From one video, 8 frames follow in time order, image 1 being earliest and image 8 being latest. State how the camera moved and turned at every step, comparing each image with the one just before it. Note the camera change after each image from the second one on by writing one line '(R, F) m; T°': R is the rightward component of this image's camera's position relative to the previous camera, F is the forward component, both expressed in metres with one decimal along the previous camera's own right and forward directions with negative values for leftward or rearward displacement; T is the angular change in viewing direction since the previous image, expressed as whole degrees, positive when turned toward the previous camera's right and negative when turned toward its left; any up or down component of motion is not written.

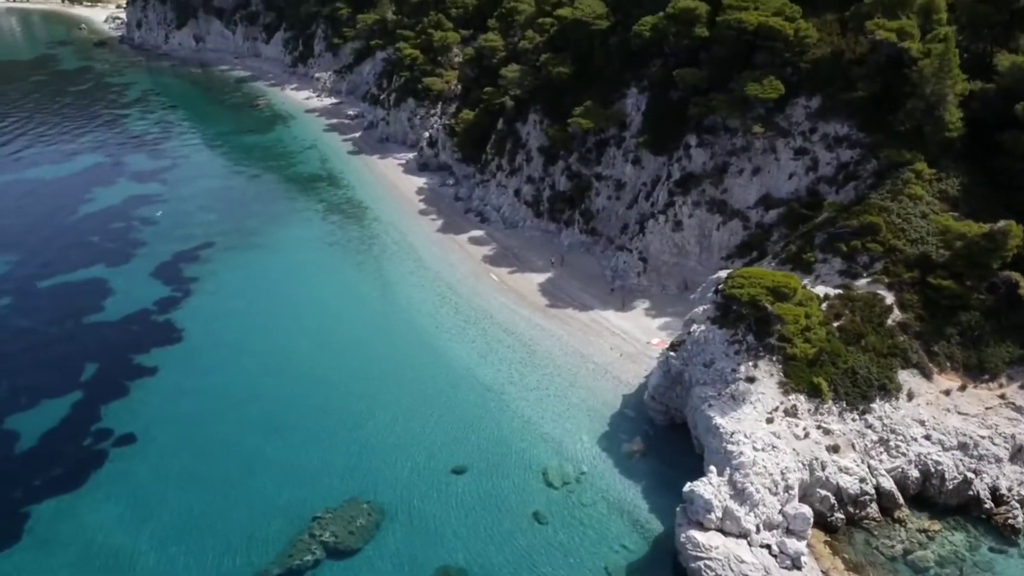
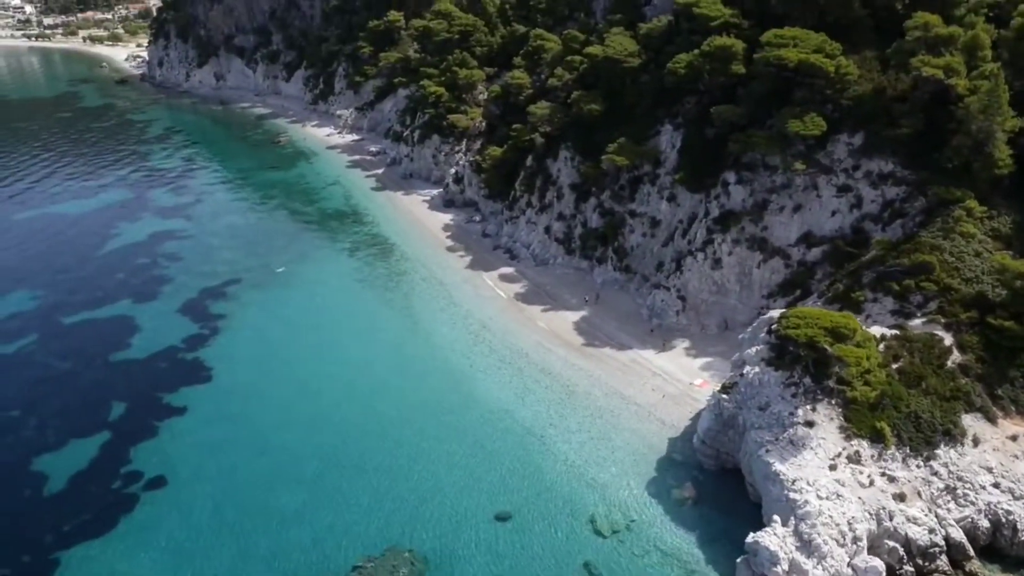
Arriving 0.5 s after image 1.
(-1.4, +0.7) m; -1°
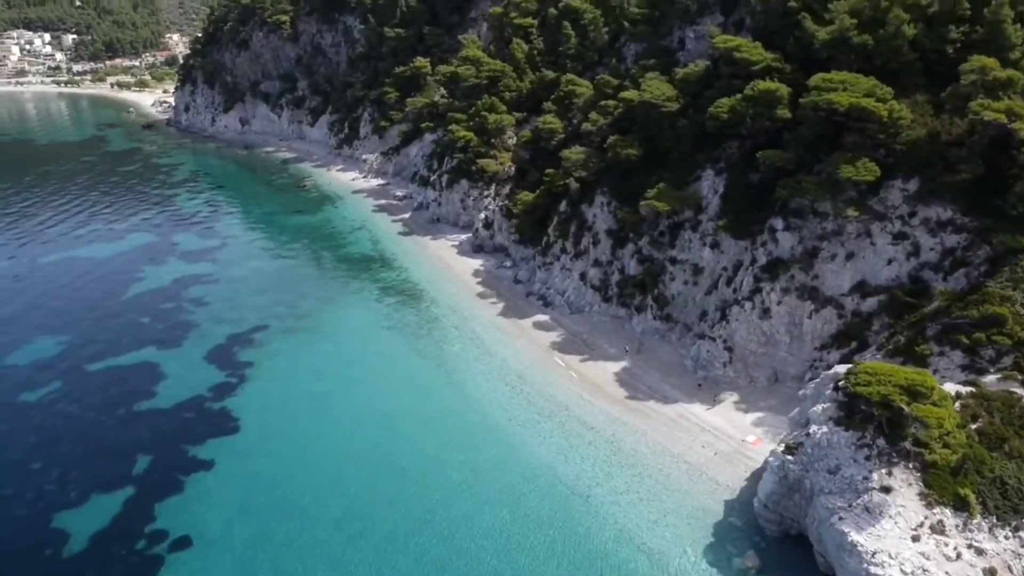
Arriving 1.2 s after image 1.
(-1.2, +1.3) m; -1°
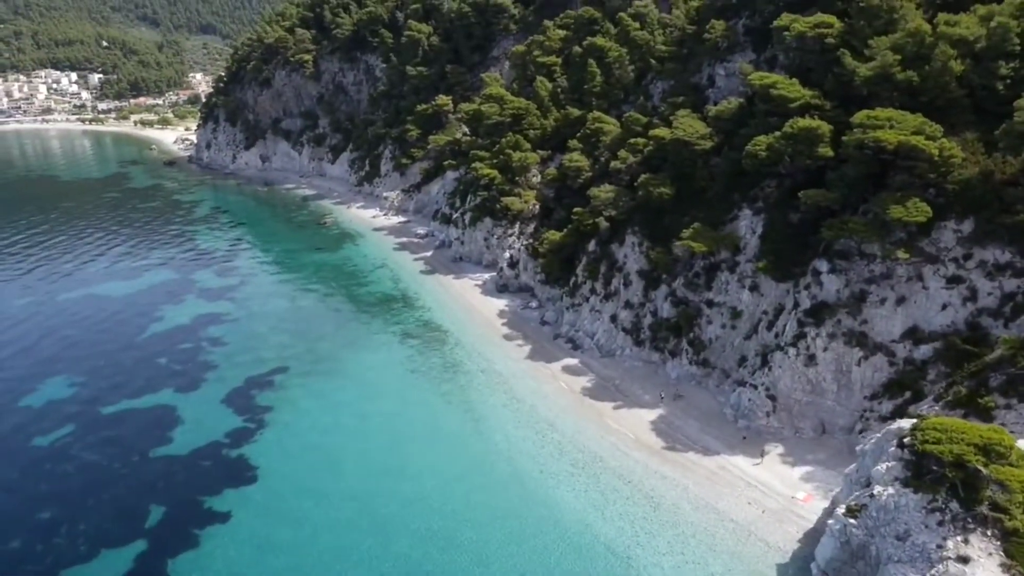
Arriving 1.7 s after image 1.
(-0.8, +1.4) m; -1°
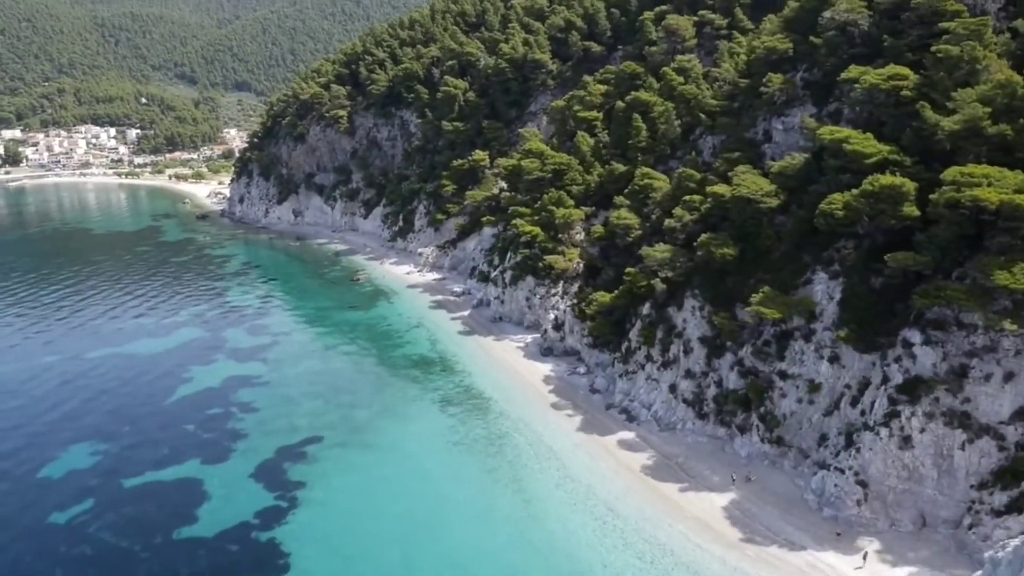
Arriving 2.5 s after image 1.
(-1.4, +2.7) m; -2°
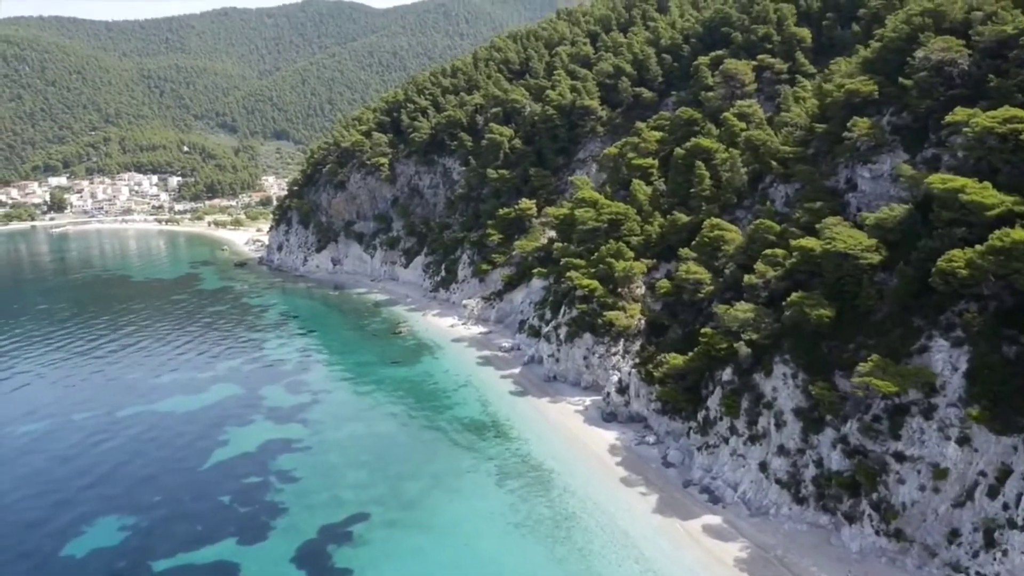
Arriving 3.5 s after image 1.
(-1.9, +3.6) m; -2°
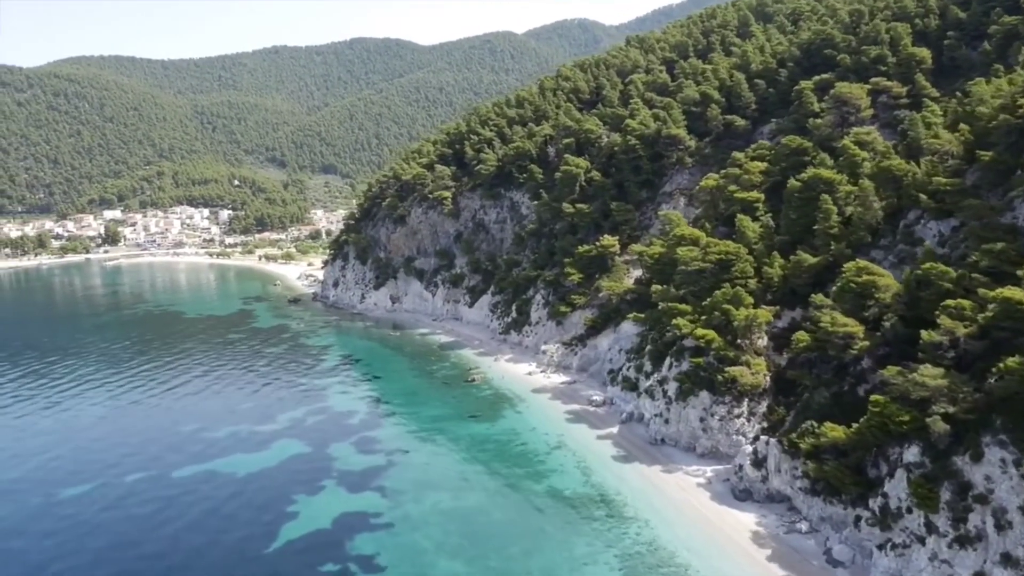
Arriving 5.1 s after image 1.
(-4.0, +6.2) m; -3°
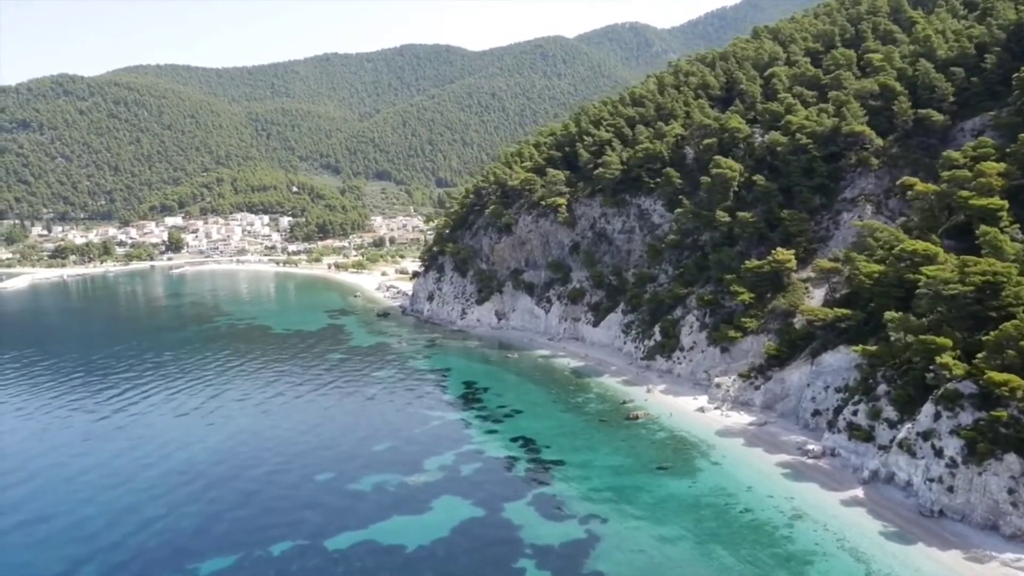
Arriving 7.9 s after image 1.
(-9.9, +9.1) m; -3°
